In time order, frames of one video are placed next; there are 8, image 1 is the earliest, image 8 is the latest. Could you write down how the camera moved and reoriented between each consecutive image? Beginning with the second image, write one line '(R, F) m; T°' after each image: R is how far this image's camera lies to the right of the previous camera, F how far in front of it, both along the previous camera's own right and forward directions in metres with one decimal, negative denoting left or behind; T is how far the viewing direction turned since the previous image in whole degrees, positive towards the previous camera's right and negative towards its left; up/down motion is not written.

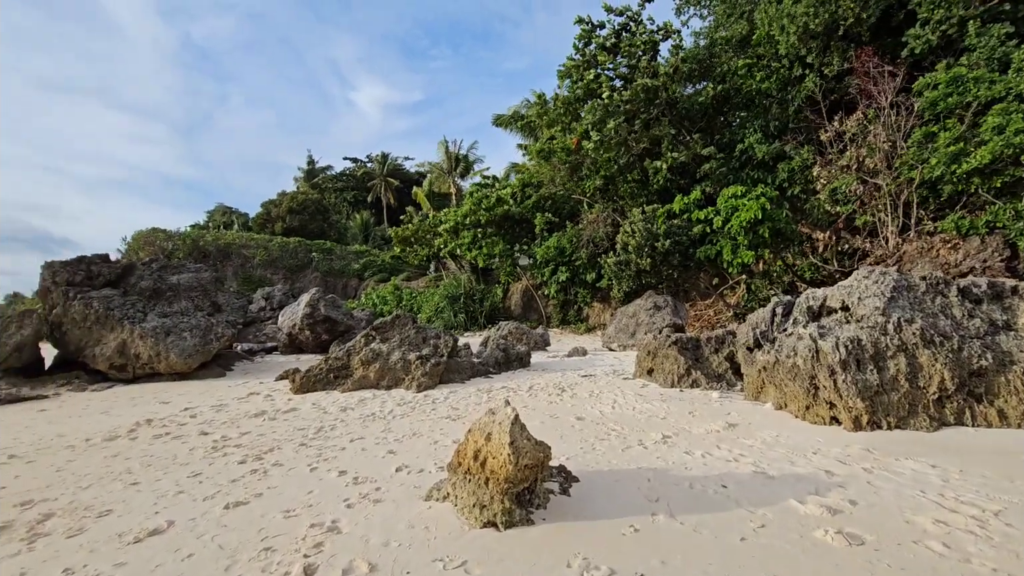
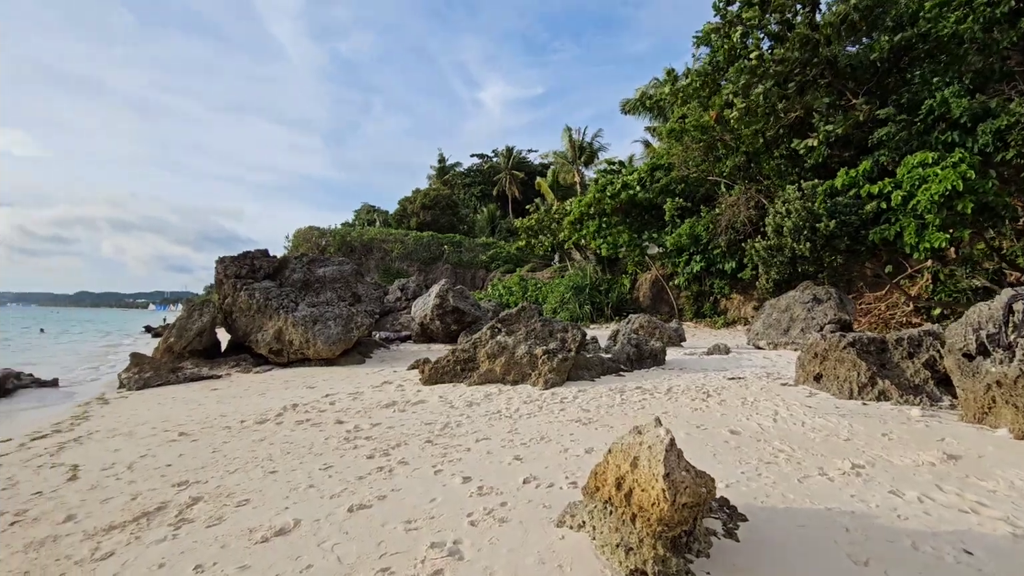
(-0.2, +0.7) m; -14°
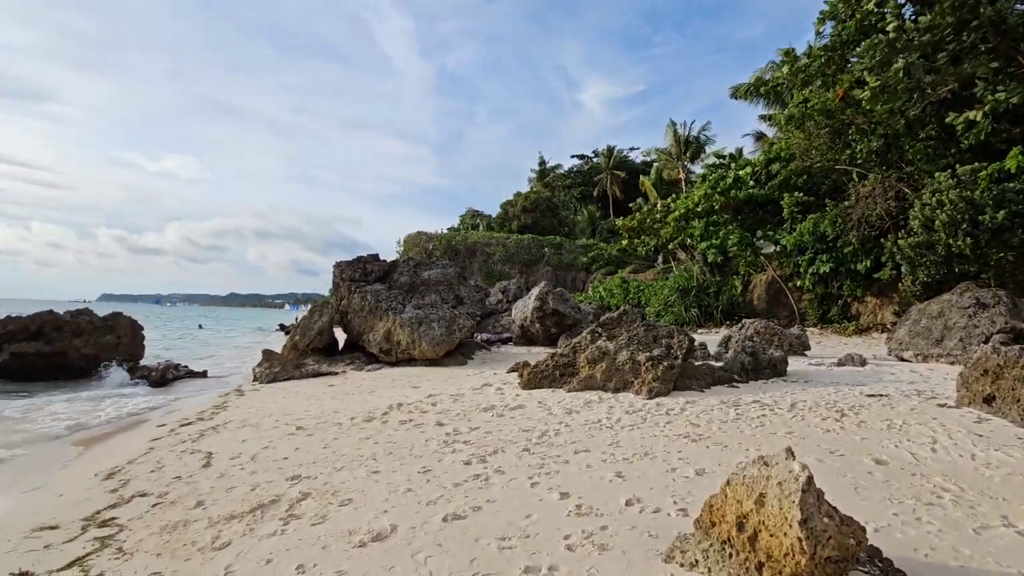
(0.0, +0.3) m; -11°
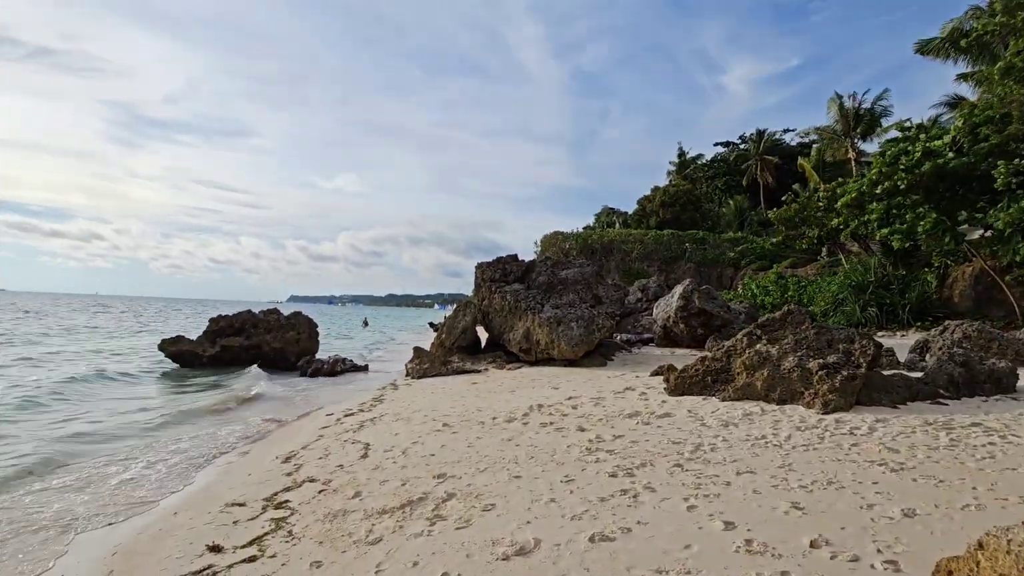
(-0.1, +0.3) m; -15°
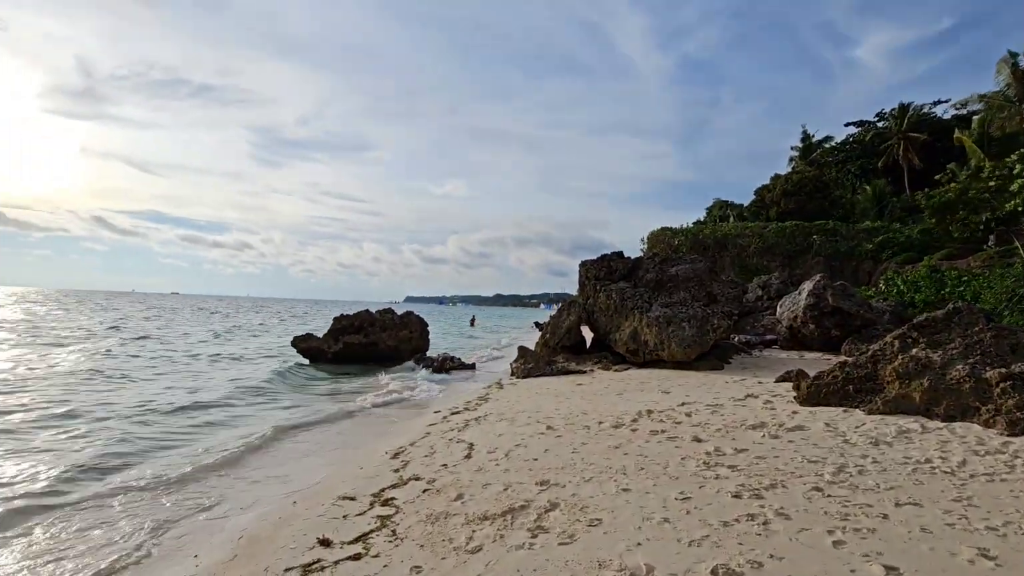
(0.0, +0.3) m; -12°
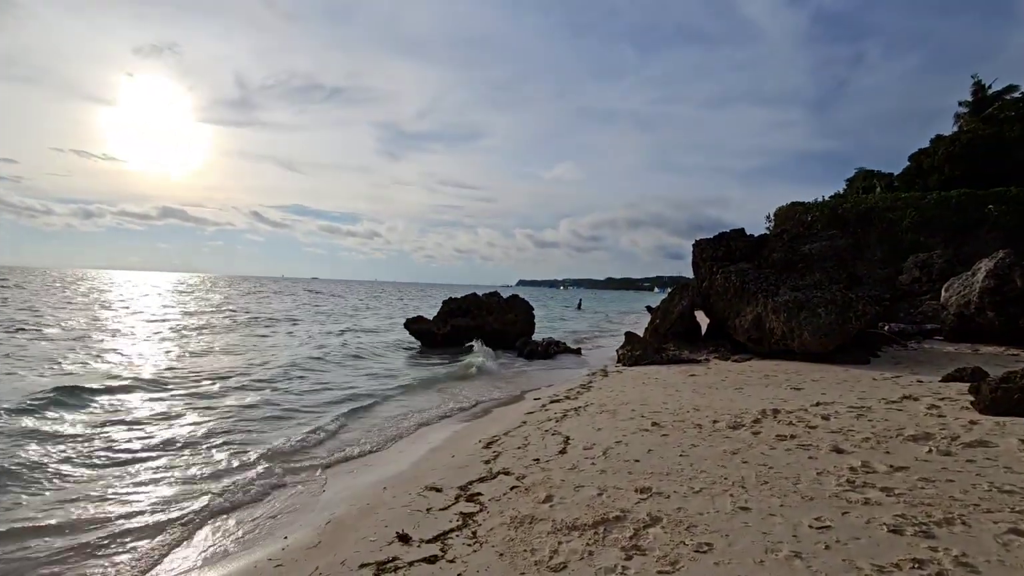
(+0.1, +0.5) m; -12°
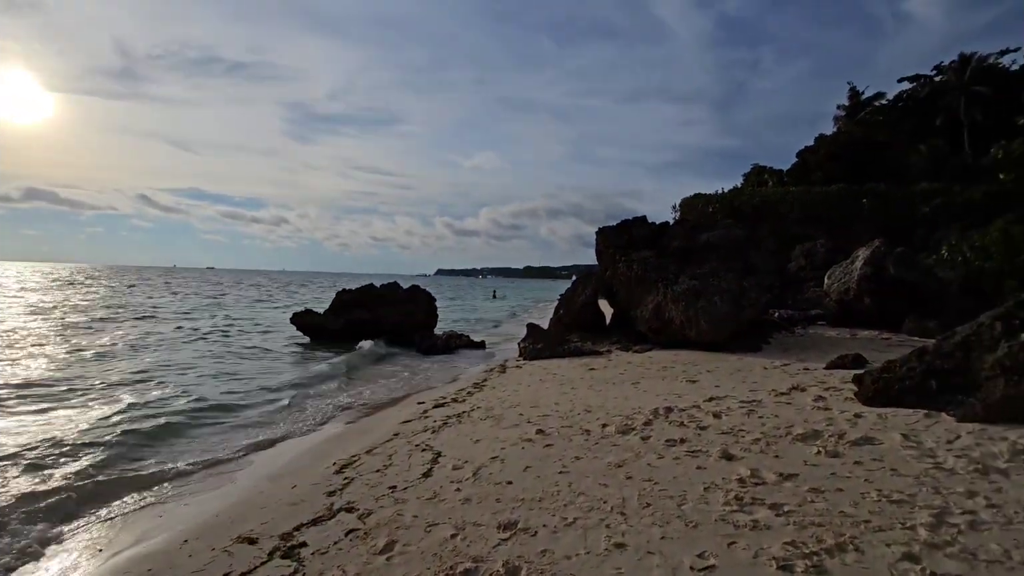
(+0.6, +0.9) m; +9°
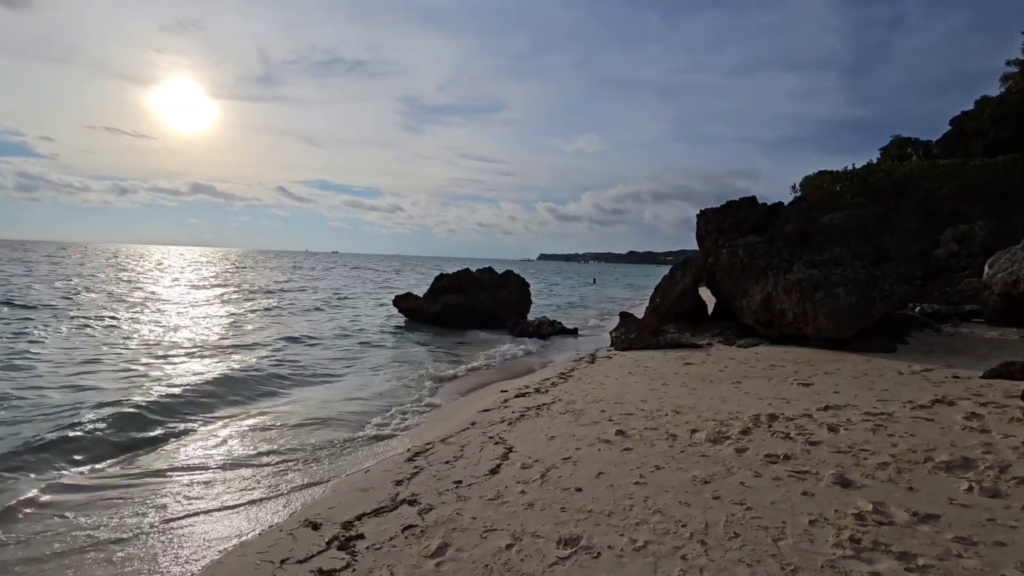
(+0.2, +0.4) m; -11°
